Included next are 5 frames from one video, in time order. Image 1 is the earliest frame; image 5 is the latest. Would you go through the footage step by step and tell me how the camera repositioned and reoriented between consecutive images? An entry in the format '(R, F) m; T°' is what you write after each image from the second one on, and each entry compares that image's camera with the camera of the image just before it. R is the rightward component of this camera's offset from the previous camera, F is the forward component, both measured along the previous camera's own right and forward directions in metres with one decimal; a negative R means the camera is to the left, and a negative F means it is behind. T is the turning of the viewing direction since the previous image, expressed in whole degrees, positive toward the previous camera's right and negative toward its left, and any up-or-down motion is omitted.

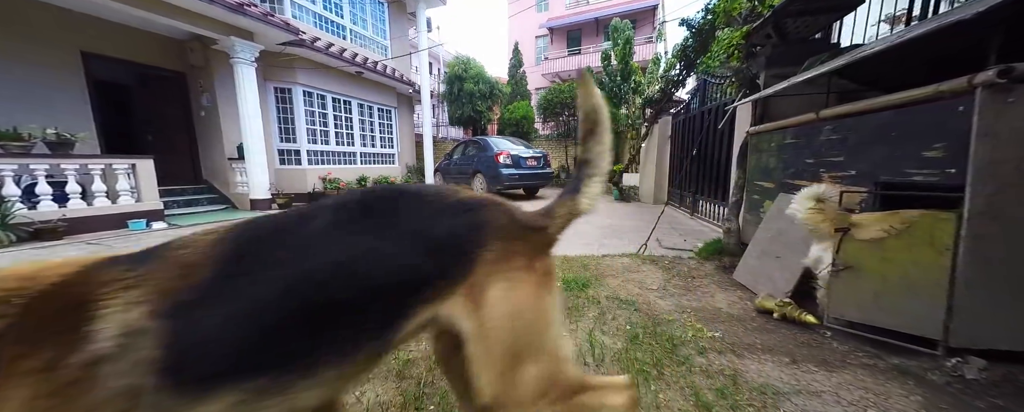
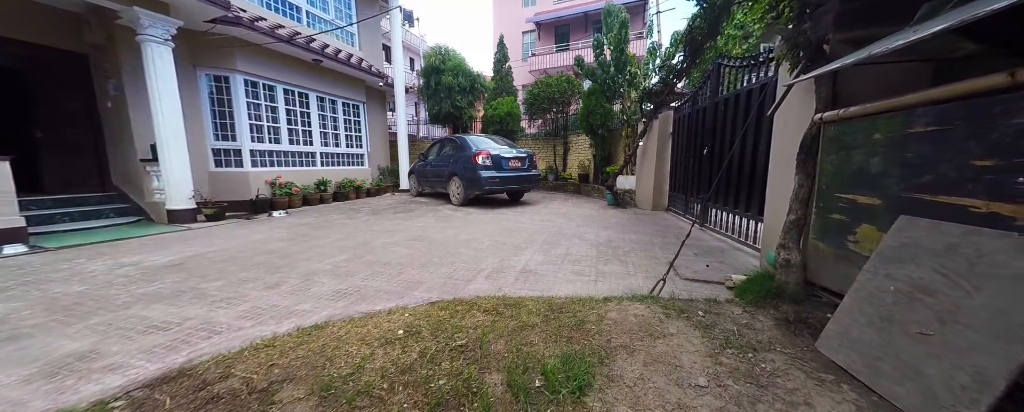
(+0.2, +1.0) m; +2°
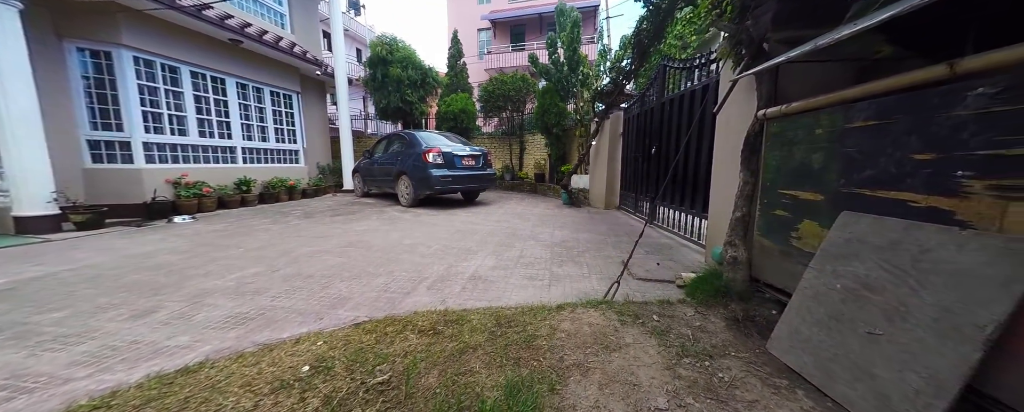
(+0.1, +0.2) m; +8°
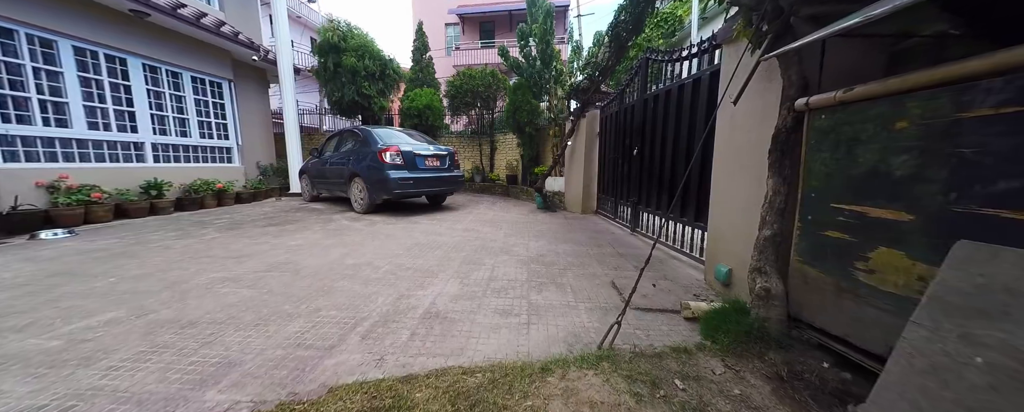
(0.0, +0.6) m; +5°
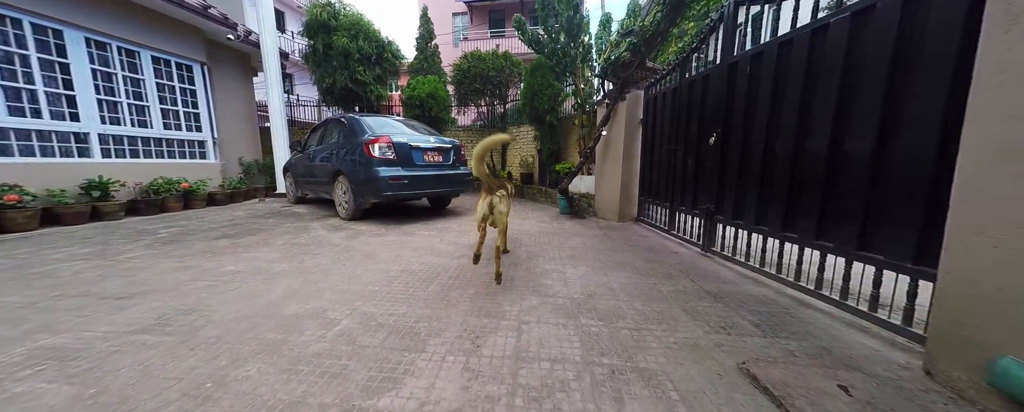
(-0.2, +1.2) m; -2°
